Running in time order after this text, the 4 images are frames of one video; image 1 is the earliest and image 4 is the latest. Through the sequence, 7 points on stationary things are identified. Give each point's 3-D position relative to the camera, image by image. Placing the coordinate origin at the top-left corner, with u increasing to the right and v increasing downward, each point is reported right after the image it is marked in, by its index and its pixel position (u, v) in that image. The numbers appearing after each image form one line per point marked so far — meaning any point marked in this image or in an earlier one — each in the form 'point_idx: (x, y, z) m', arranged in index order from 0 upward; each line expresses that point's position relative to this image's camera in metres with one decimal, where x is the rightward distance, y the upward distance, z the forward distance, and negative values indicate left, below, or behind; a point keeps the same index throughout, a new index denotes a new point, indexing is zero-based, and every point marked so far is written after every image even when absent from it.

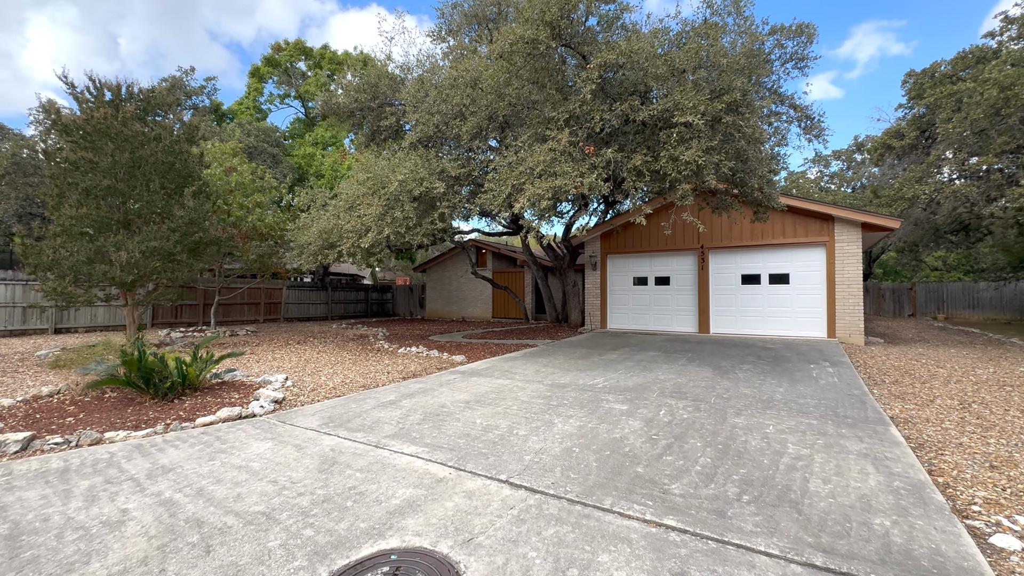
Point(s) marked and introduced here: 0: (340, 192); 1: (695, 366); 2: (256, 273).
0: (-4.1, +2.3, +10.7) m
1: (+3.2, -1.4, +7.8) m
2: (-8.4, +0.5, +14.6) m
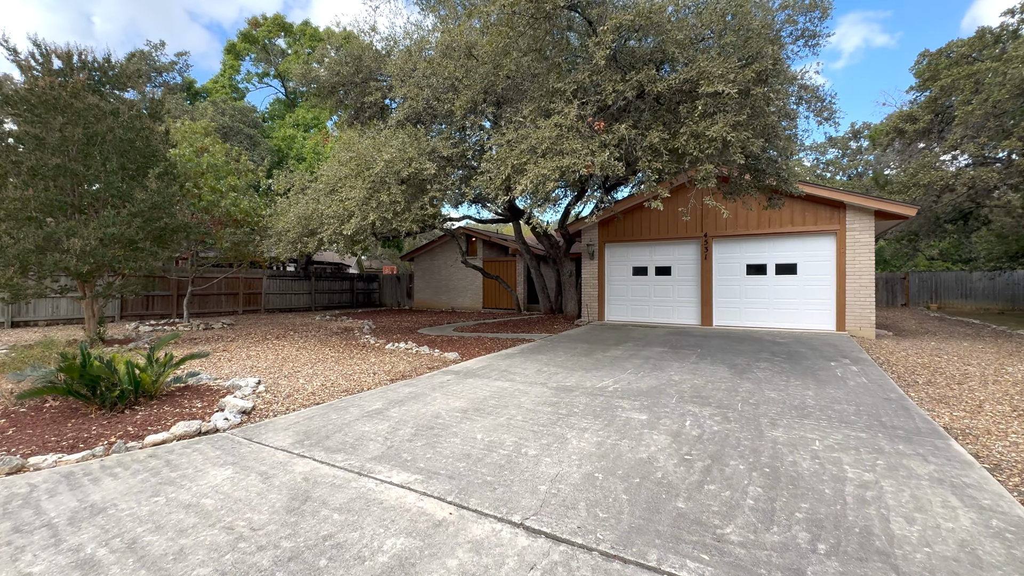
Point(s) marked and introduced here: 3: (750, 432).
0: (-4.2, +2.5, +9.8) m
1: (+3.2, -1.2, +7.2) m
2: (-8.6, +0.8, +13.6) m
3: (+2.2, -1.3, +4.2) m
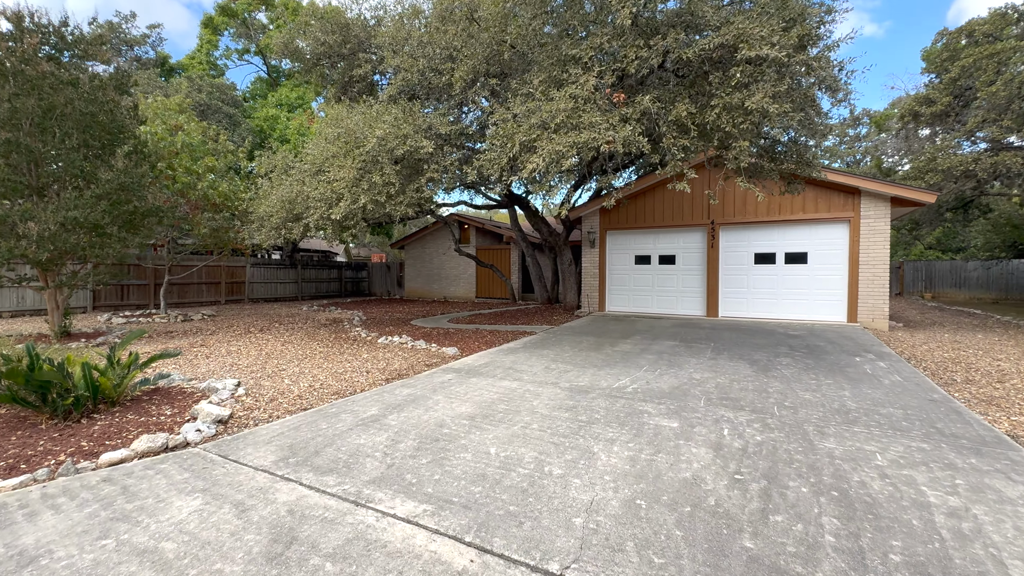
0: (-4.2, +2.7, +9.1) m
1: (+3.2, -1.1, +6.7) m
2: (-8.7, +1.1, +12.8) m
3: (+2.4, -1.3, +3.7) m
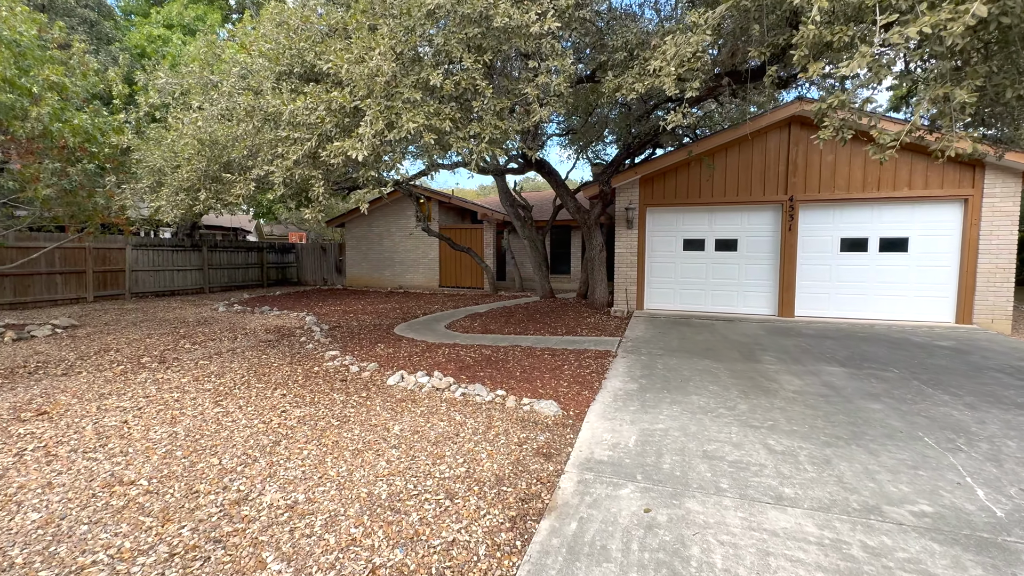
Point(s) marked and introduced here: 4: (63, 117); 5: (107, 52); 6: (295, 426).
0: (-3.1, +2.7, +5.1) m
1: (+4.7, -1.2, +4.3) m
2: (-8.1, +1.2, +8.1) m
3: (+4.3, -1.5, +1.2) m
4: (-6.9, +2.6, +6.8) m
5: (-11.2, +6.4, +12.3) m
6: (-2.0, -1.2, +4.0) m
